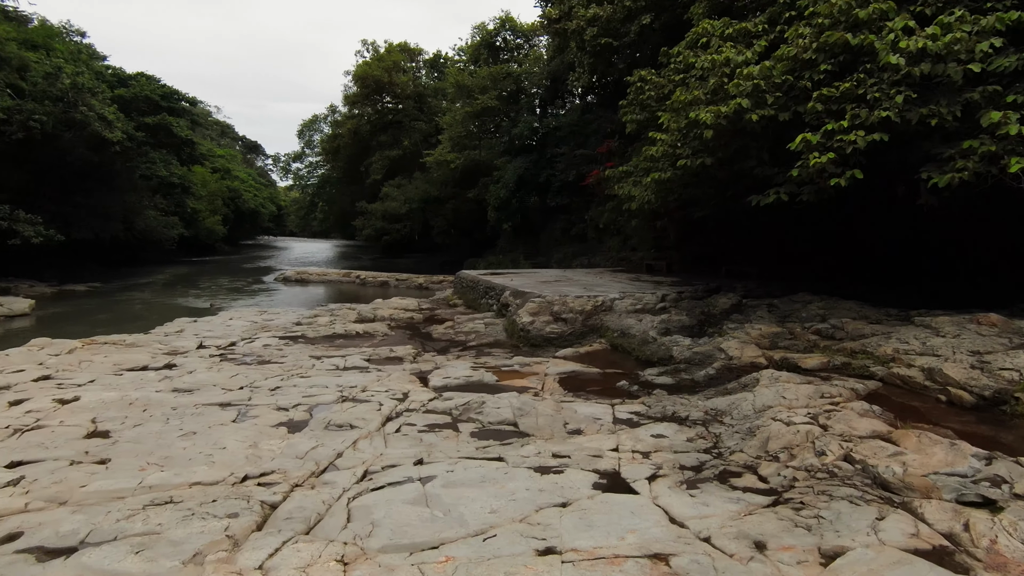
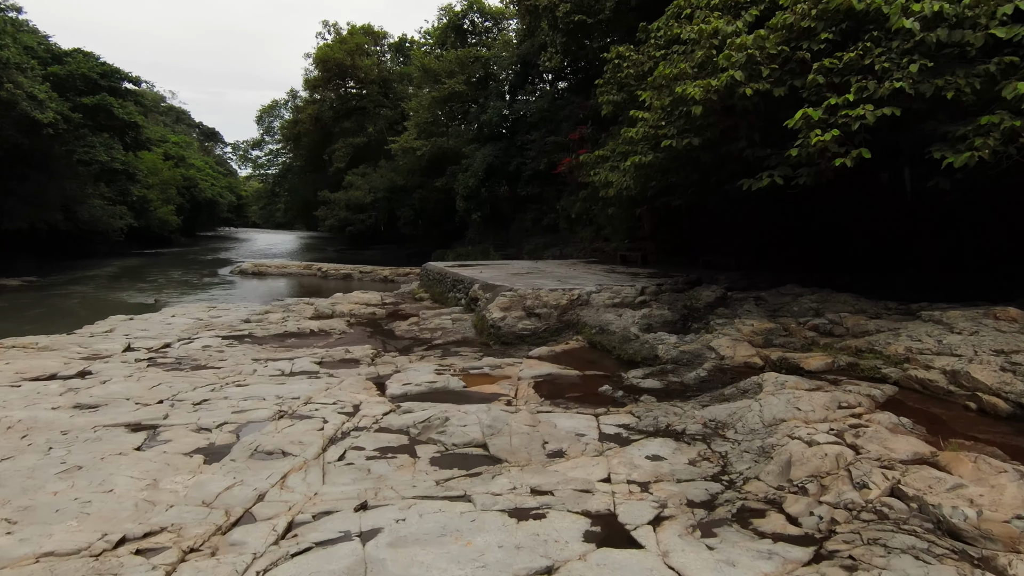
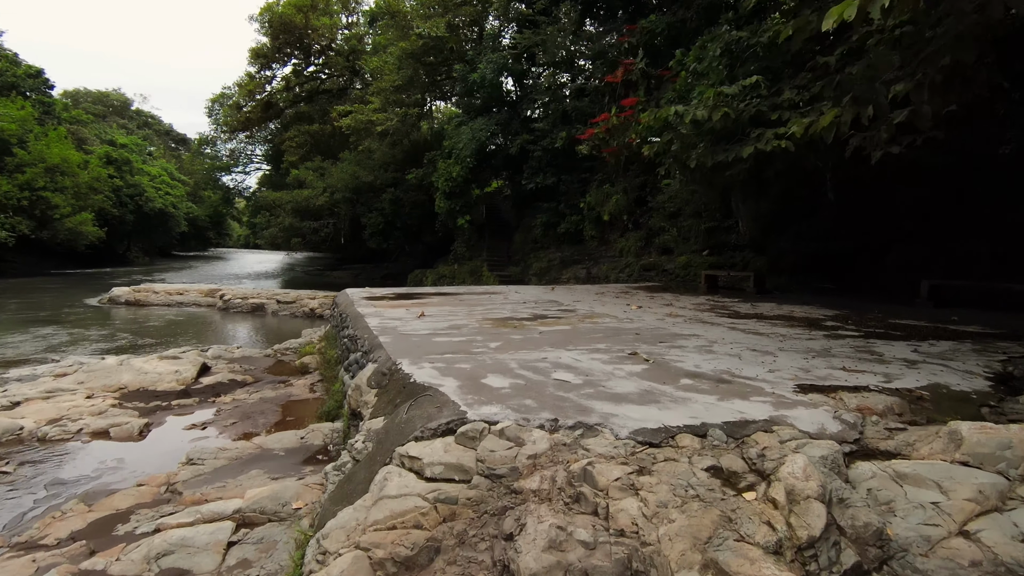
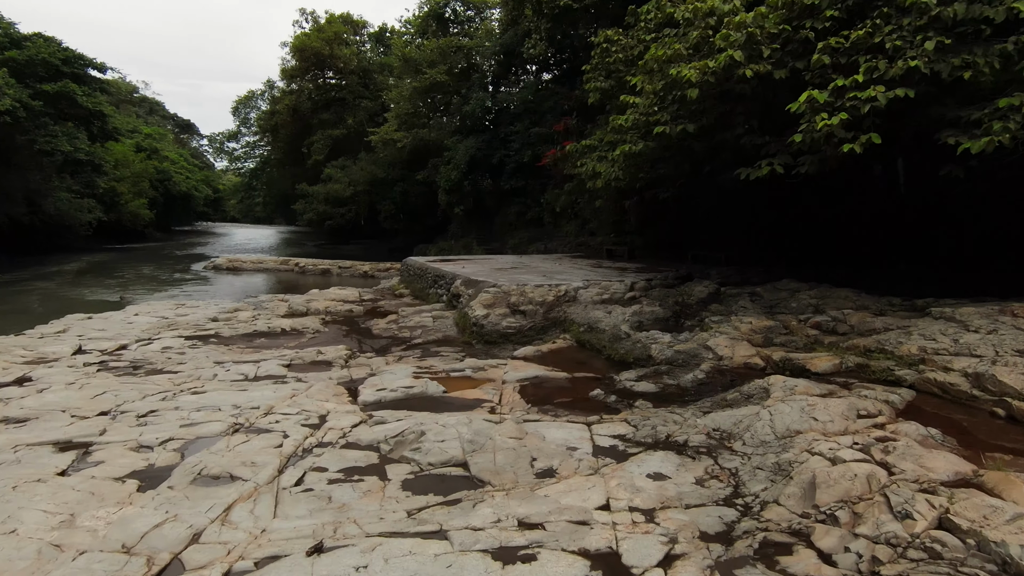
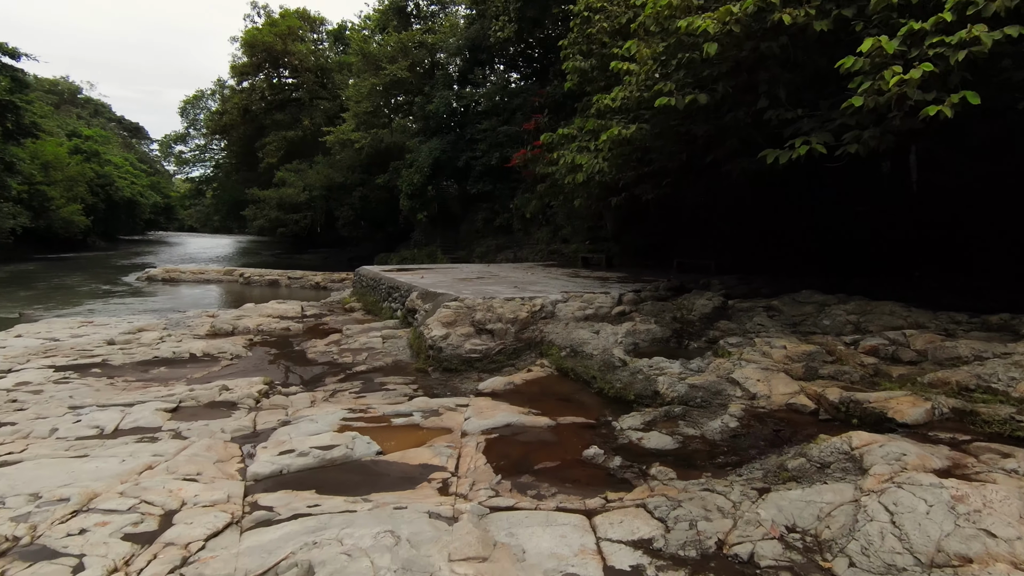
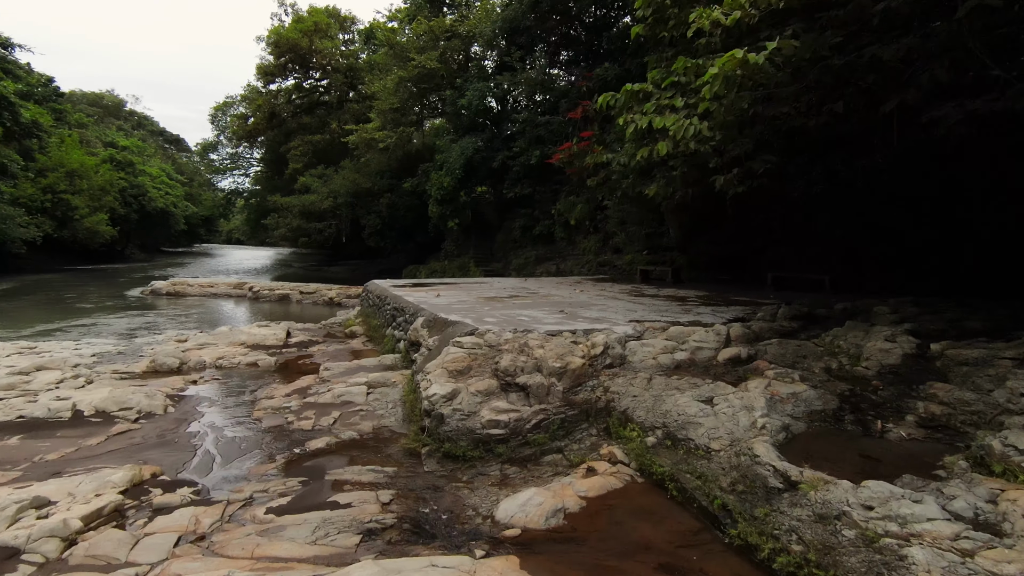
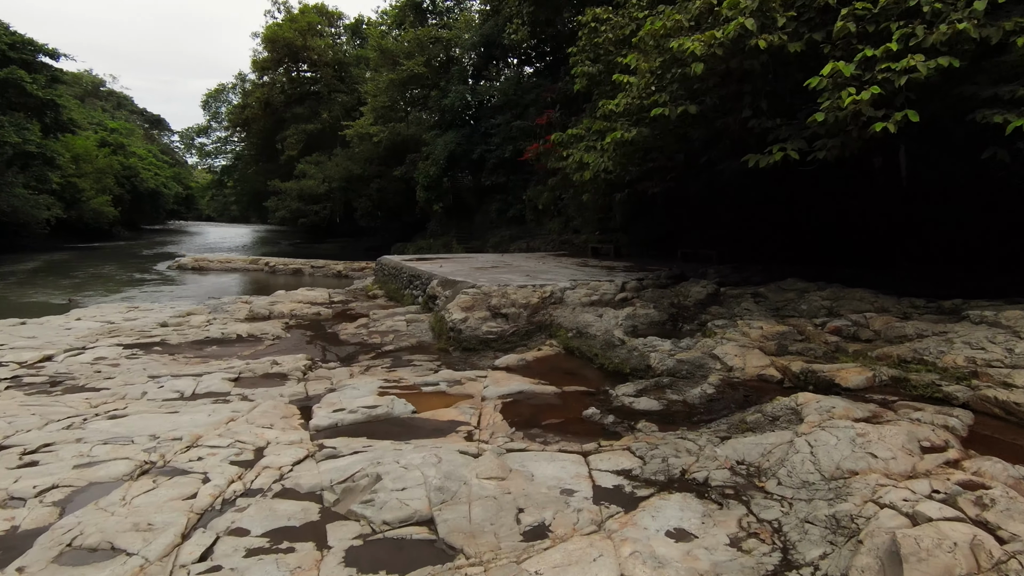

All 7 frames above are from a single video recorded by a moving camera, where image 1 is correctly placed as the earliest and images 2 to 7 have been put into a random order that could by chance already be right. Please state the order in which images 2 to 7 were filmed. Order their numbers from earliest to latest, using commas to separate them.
2, 4, 7, 5, 6, 3
